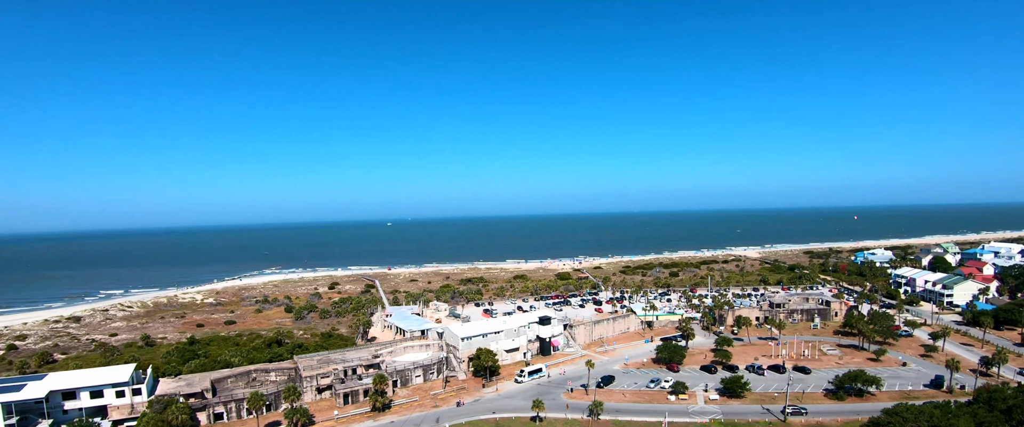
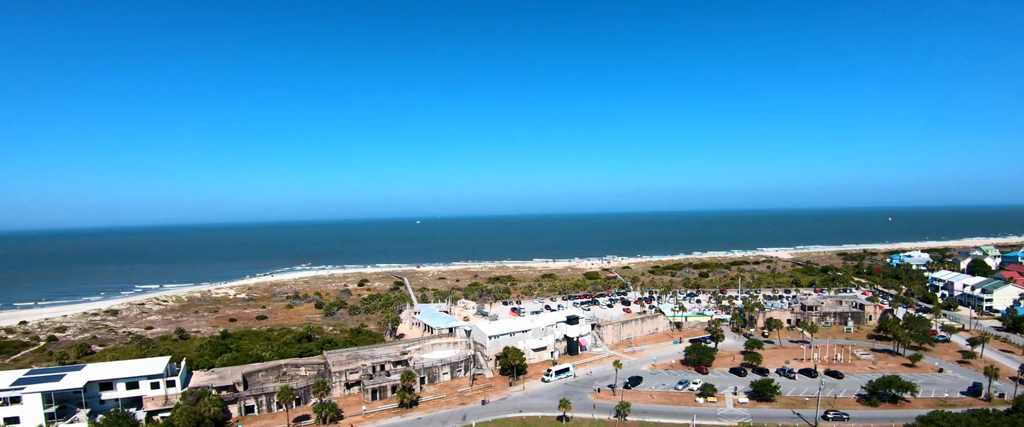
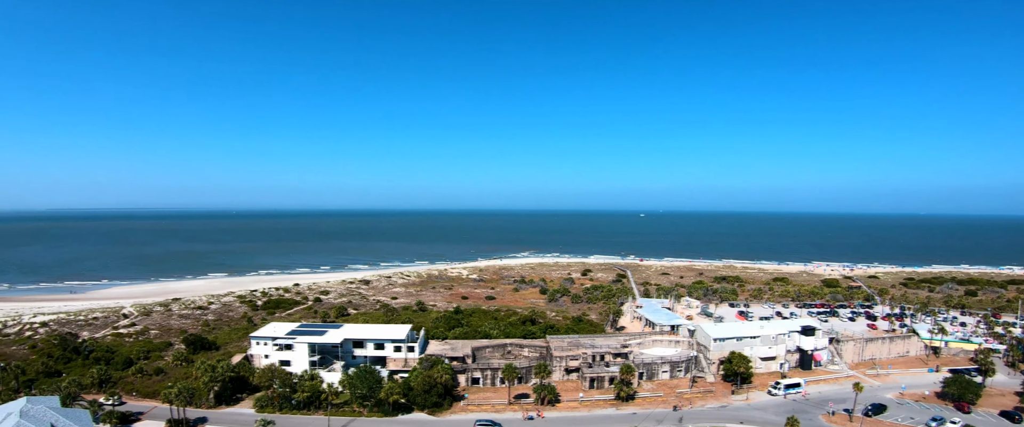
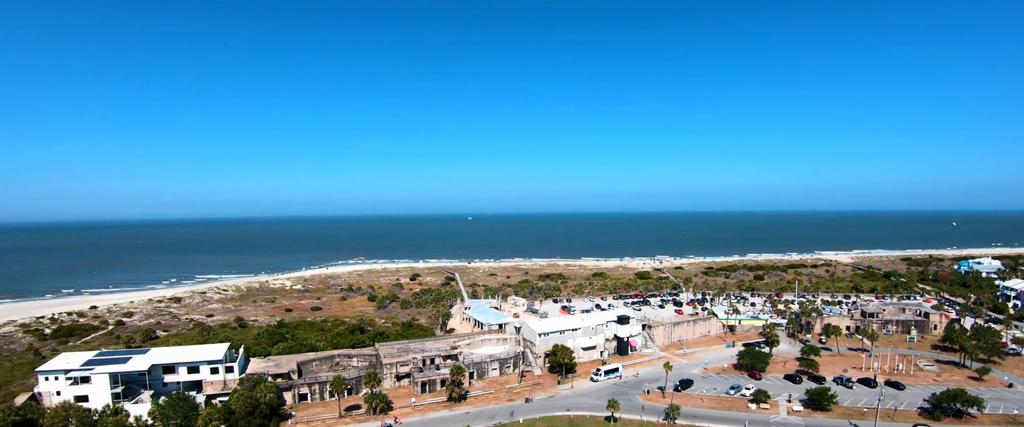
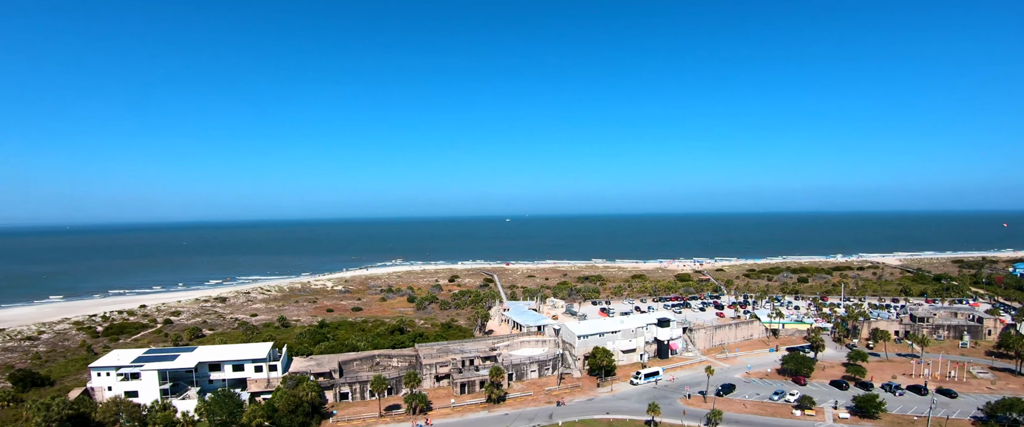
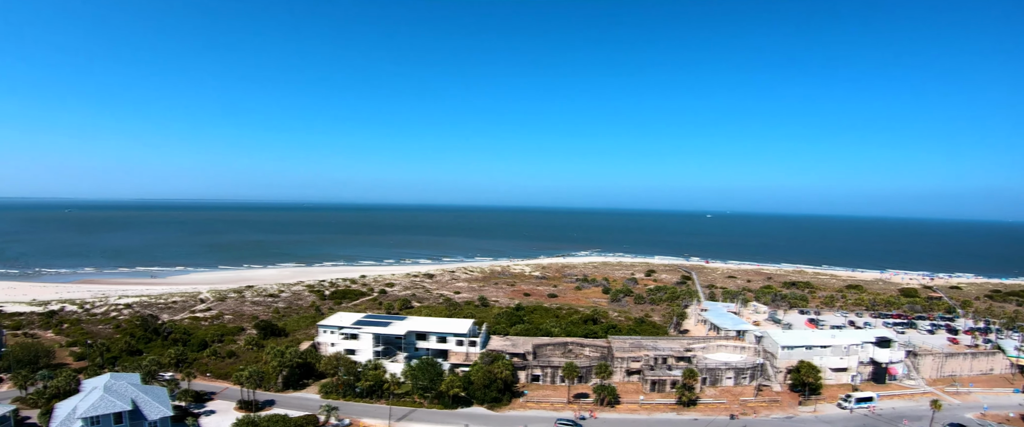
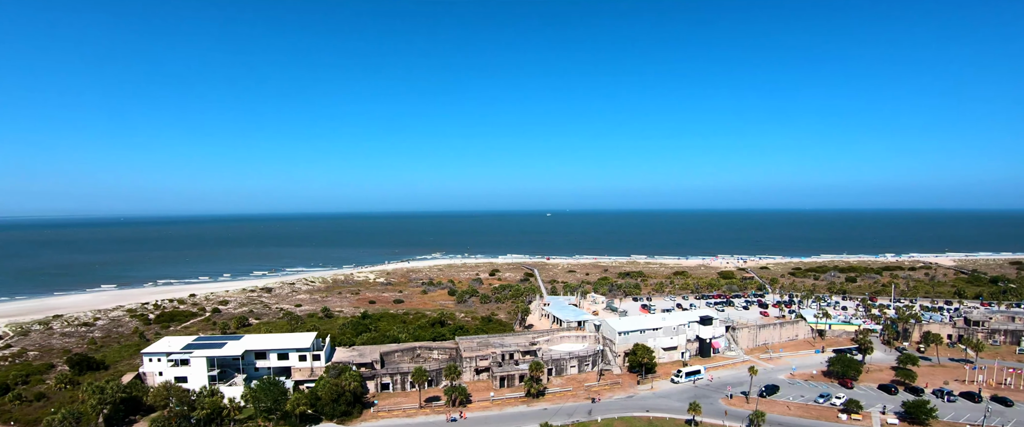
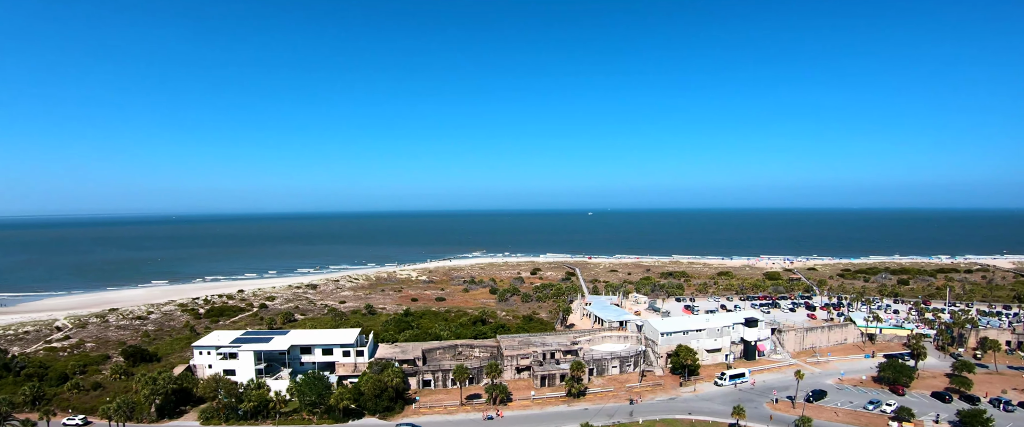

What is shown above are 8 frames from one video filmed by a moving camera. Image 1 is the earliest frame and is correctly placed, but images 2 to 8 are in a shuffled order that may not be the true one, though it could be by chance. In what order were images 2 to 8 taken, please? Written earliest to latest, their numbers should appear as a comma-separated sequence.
2, 4, 5, 7, 8, 3, 6
